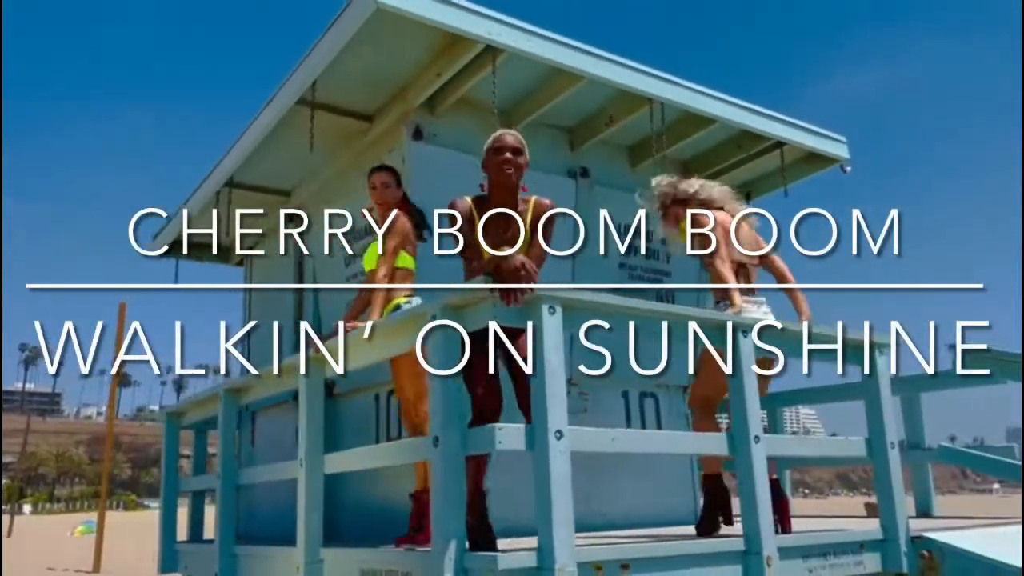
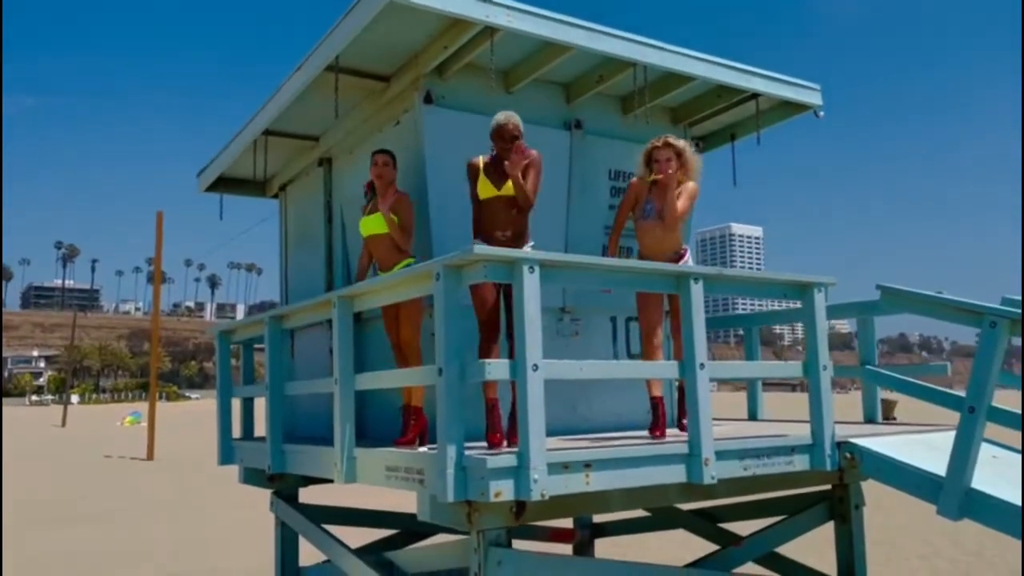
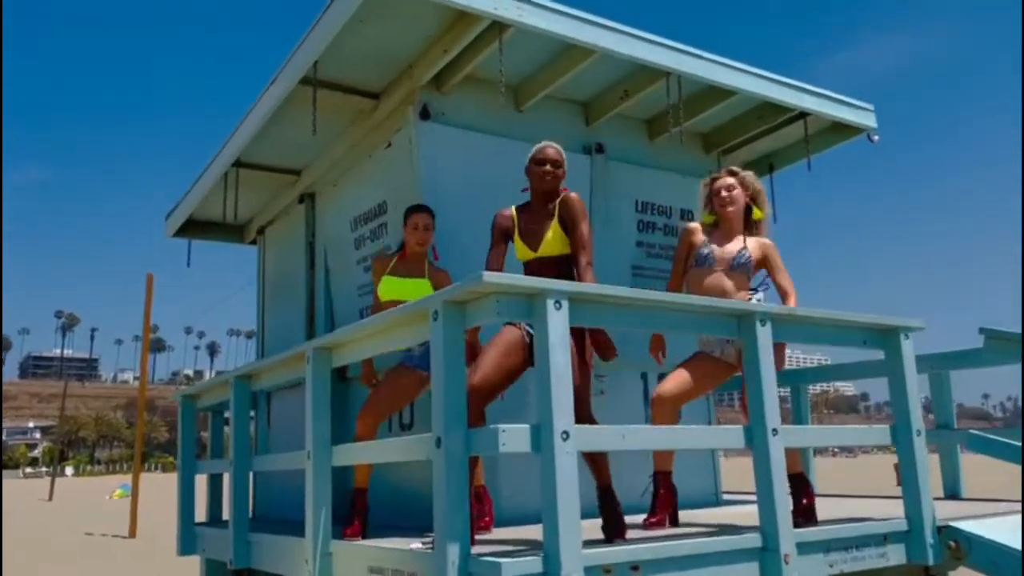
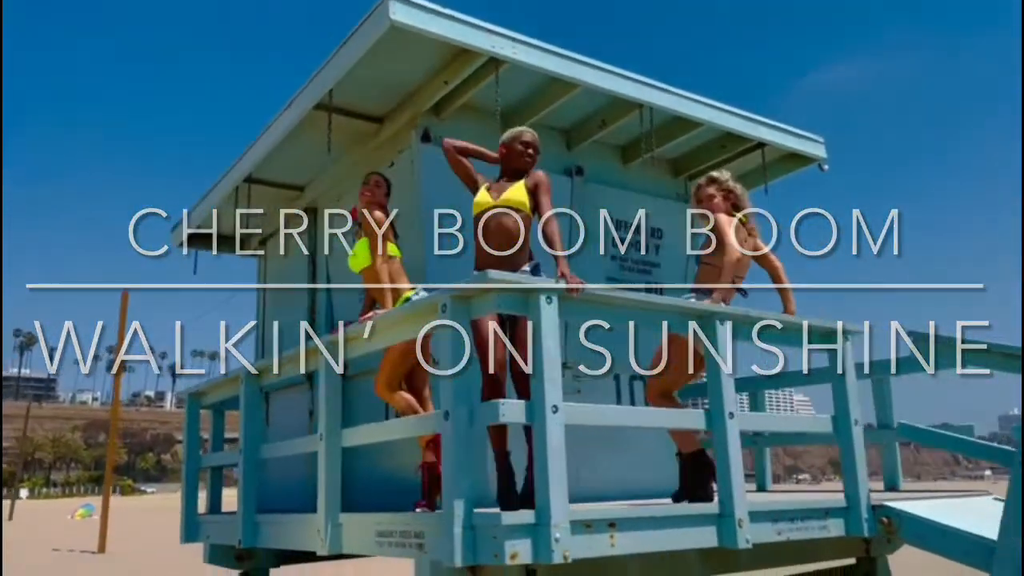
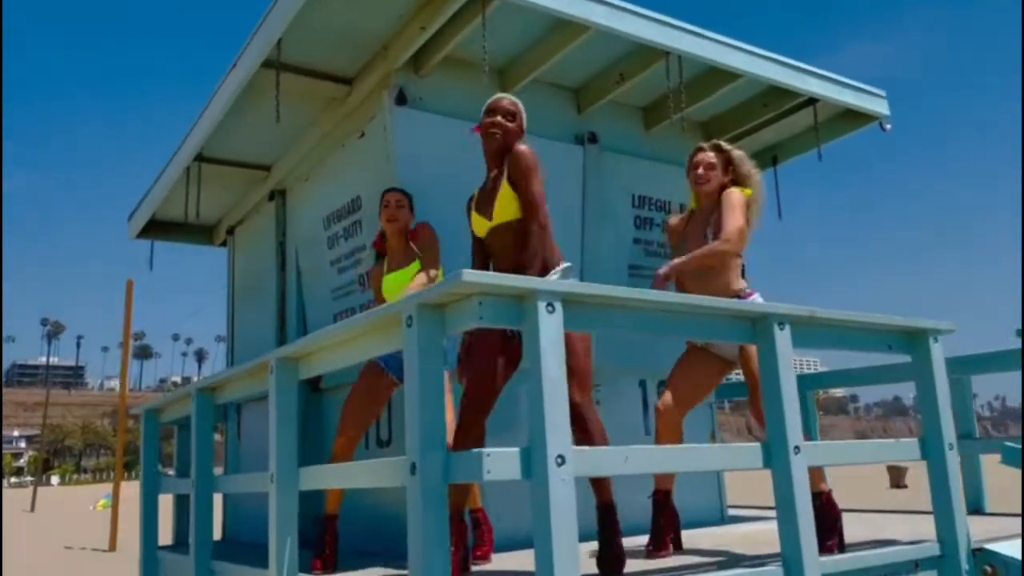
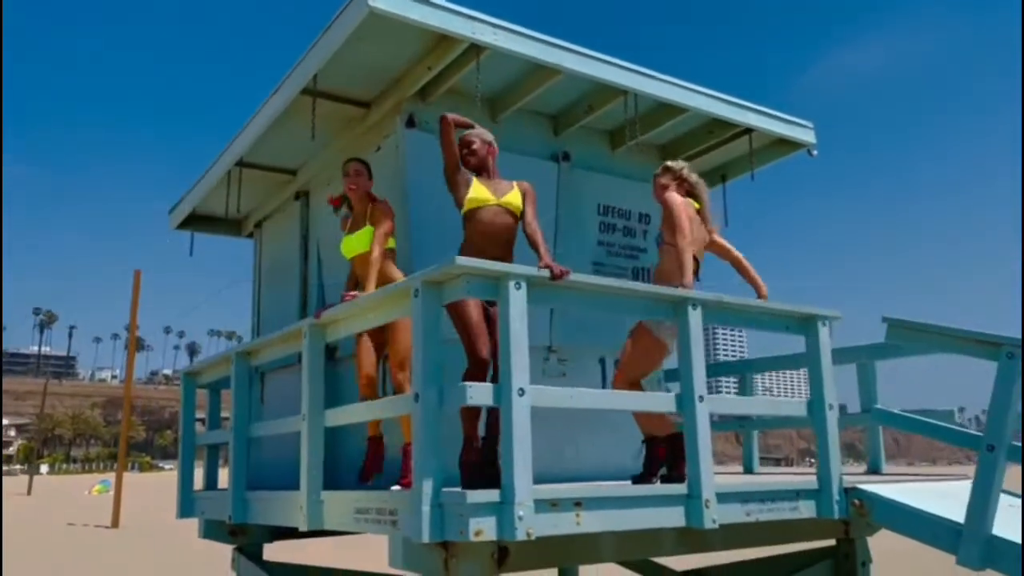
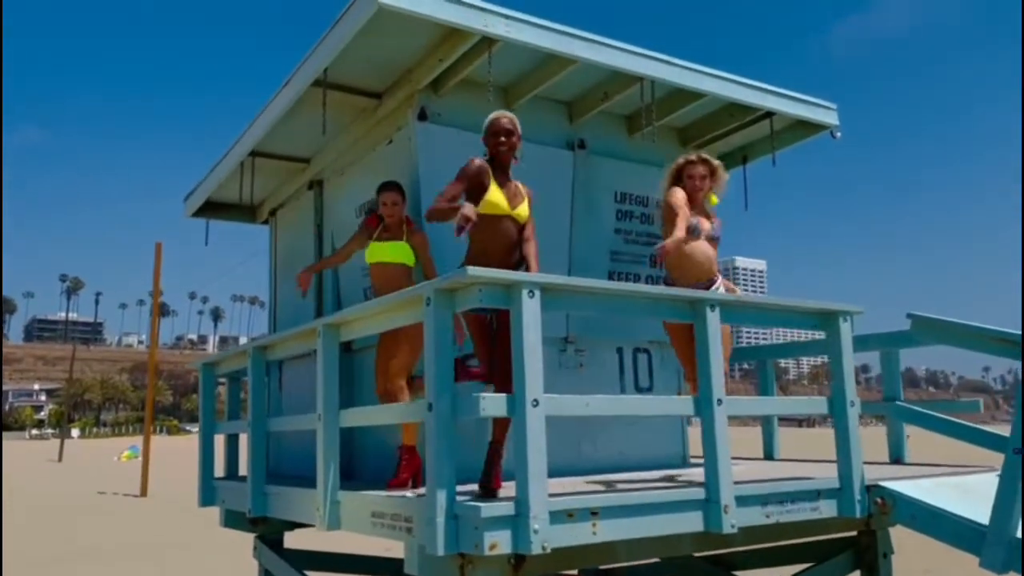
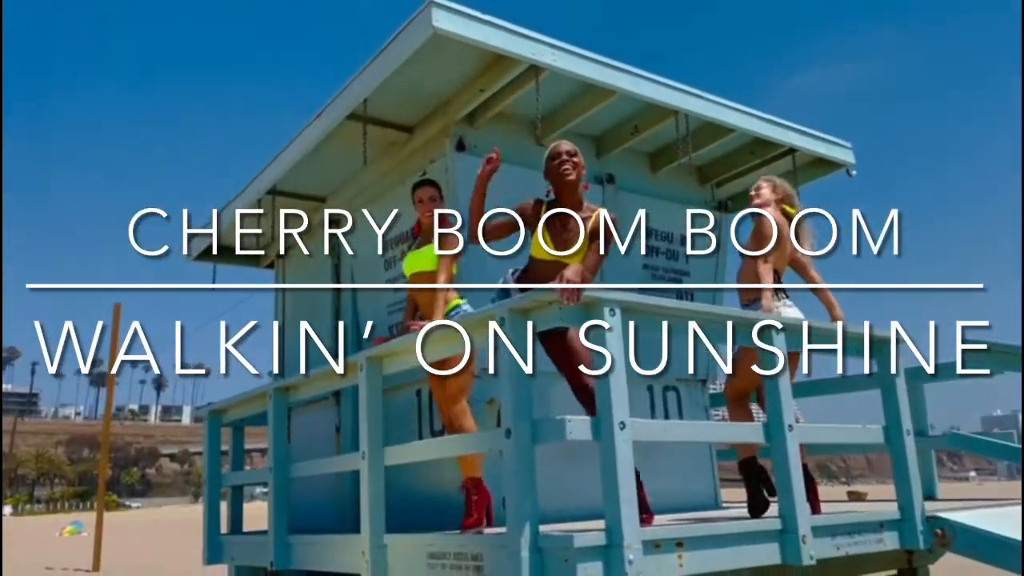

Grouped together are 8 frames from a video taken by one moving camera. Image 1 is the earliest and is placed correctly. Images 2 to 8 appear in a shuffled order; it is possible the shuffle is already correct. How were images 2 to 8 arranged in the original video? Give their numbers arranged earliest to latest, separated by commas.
8, 4, 6, 2, 7, 3, 5
